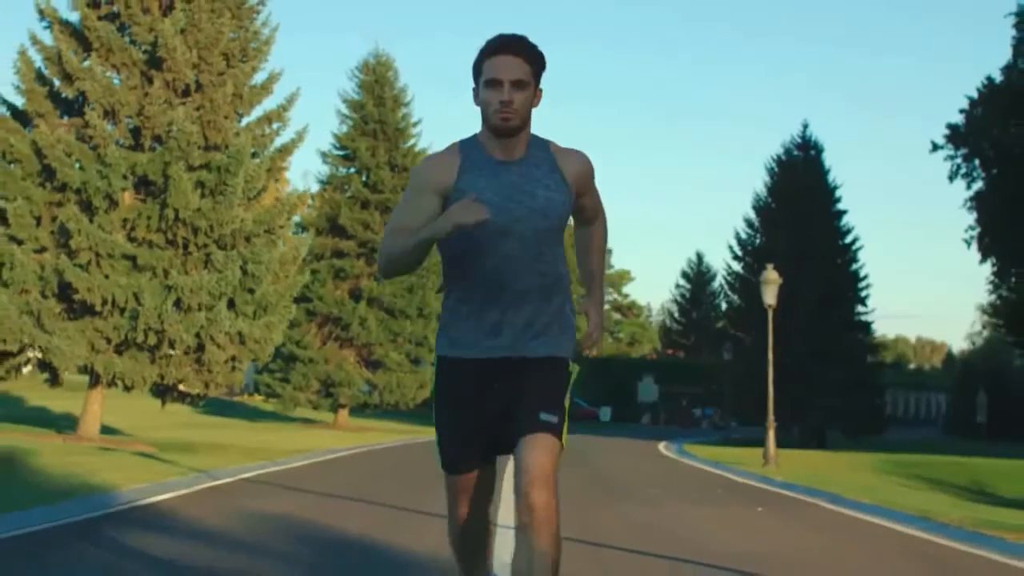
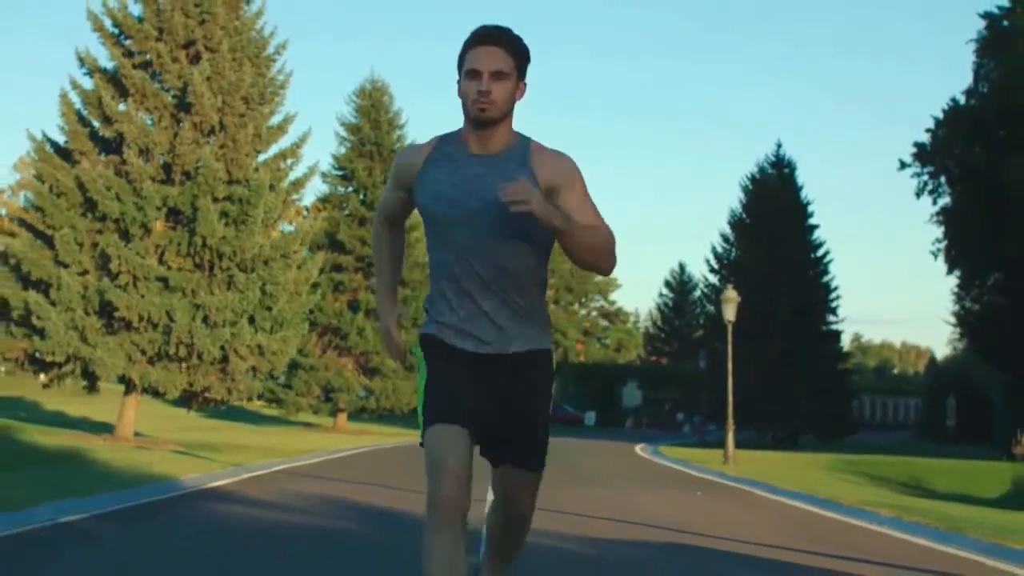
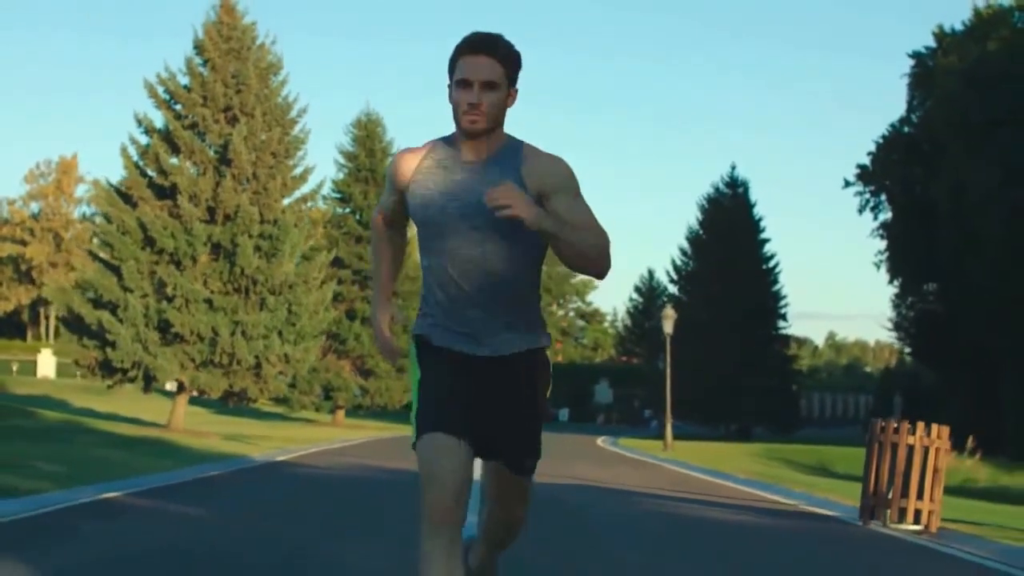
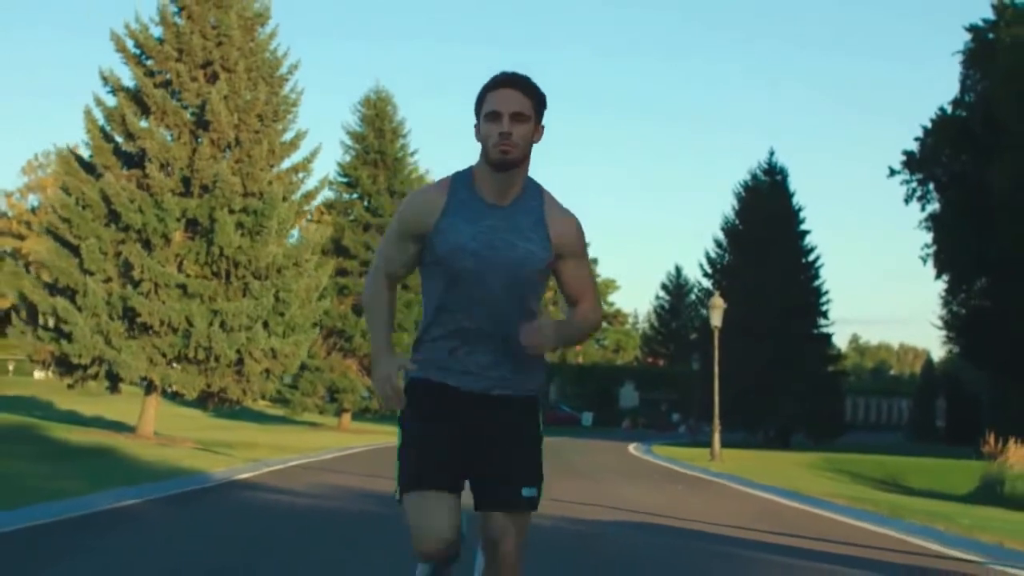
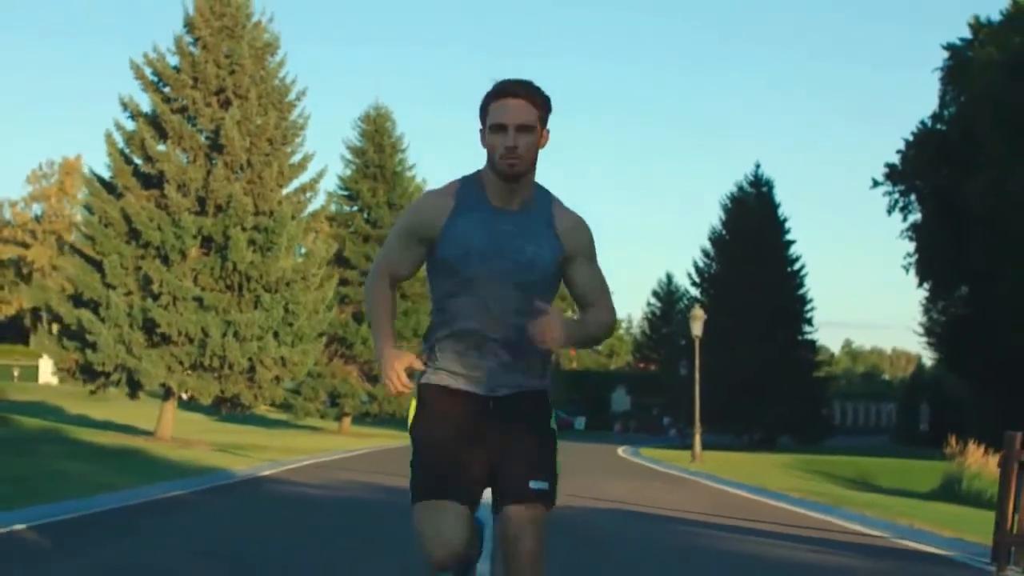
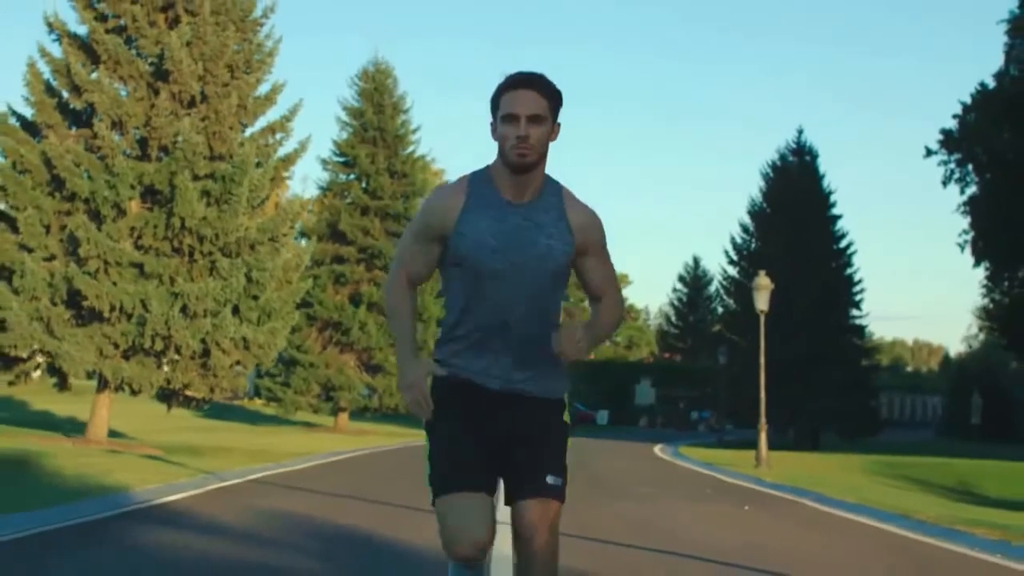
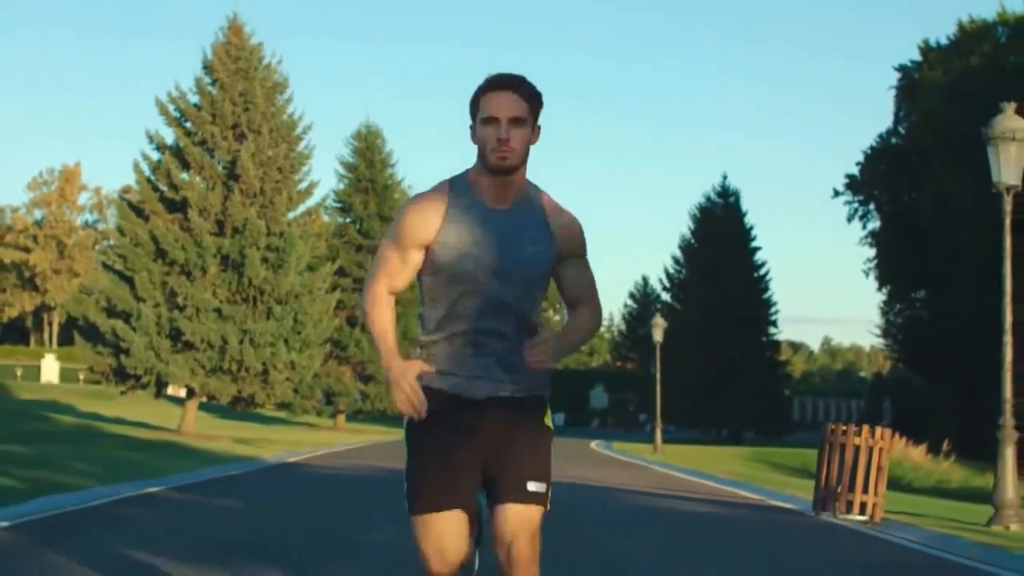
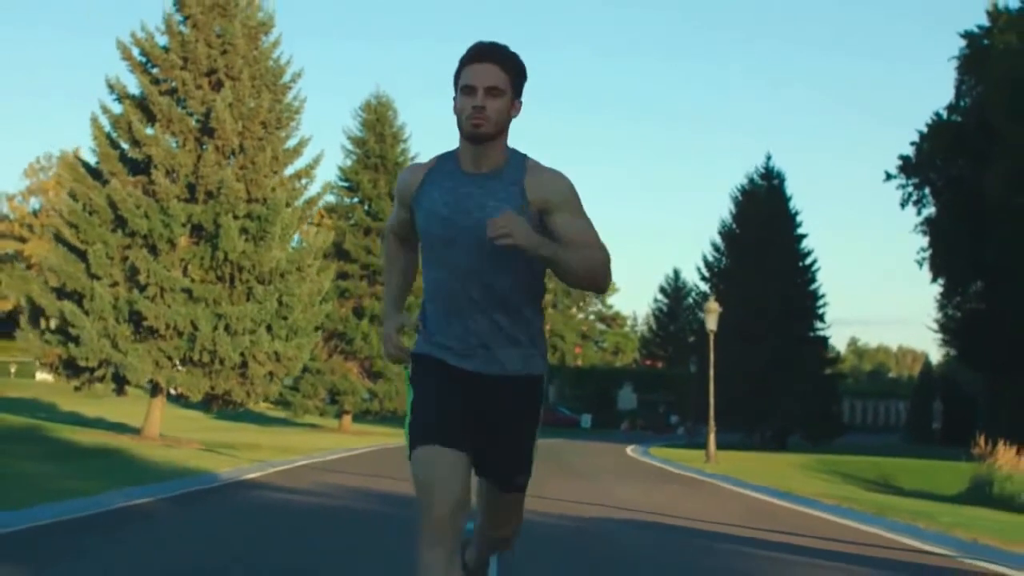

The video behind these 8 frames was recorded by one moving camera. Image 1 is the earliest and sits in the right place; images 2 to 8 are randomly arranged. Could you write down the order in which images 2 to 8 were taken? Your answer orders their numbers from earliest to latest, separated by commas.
6, 2, 4, 8, 5, 3, 7
